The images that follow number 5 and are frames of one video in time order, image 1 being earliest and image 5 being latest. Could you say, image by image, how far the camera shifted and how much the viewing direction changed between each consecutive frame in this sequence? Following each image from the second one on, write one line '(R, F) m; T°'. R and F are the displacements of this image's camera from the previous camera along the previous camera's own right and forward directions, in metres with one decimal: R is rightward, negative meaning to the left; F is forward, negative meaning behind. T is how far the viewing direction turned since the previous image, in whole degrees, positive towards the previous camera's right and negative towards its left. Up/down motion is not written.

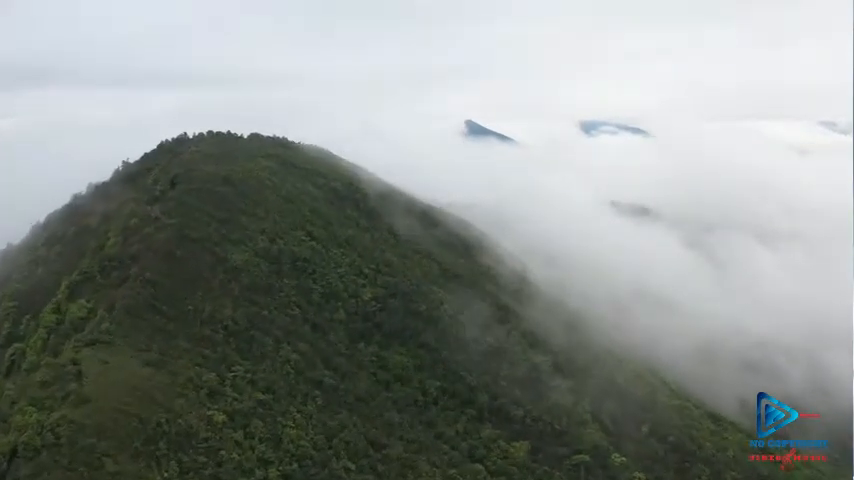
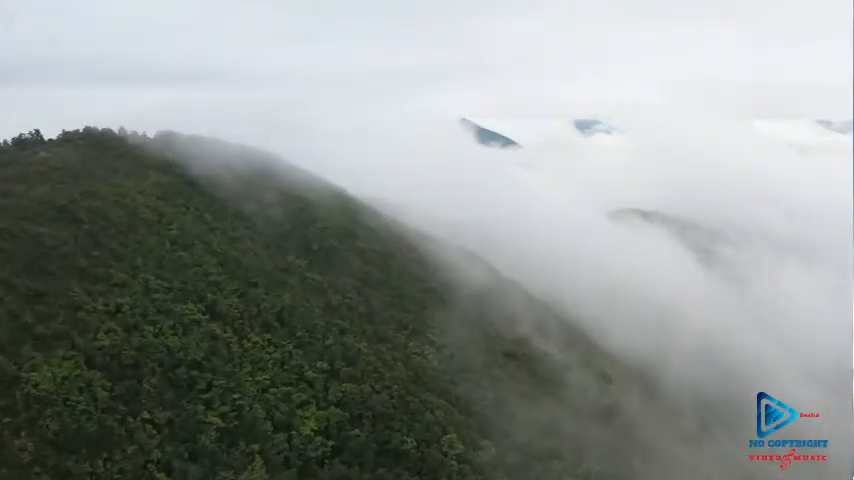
(+0.2, +18.9) m; 0°
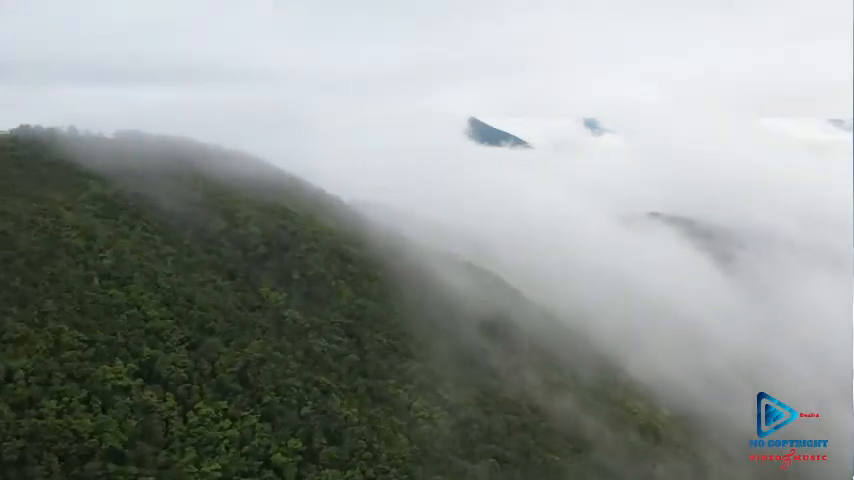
(0.0, +6.4) m; 0°
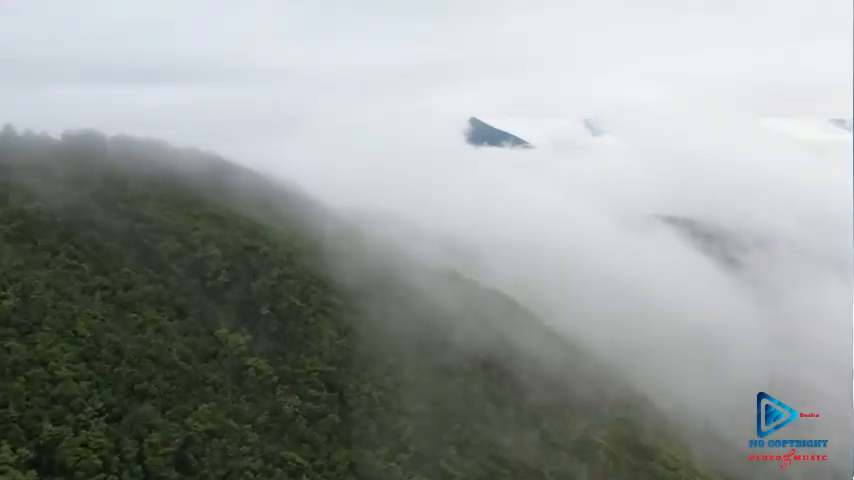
(0.0, +4.9) m; 0°
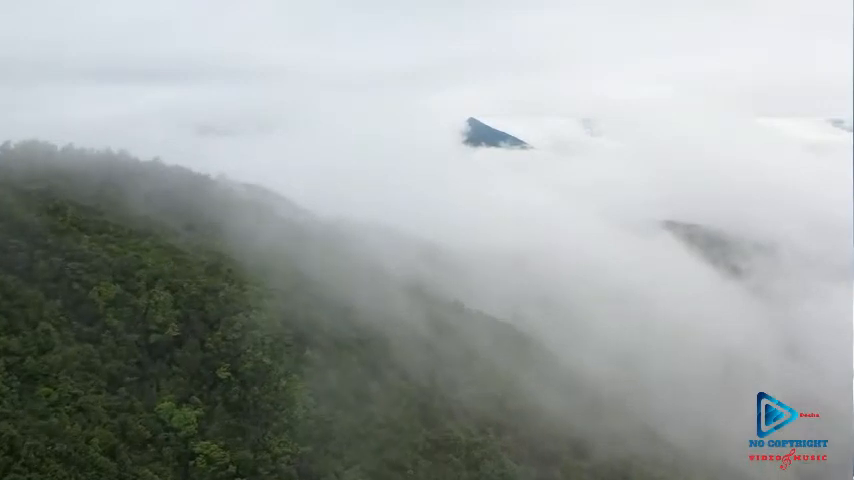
(0.0, +4.1) m; 0°
